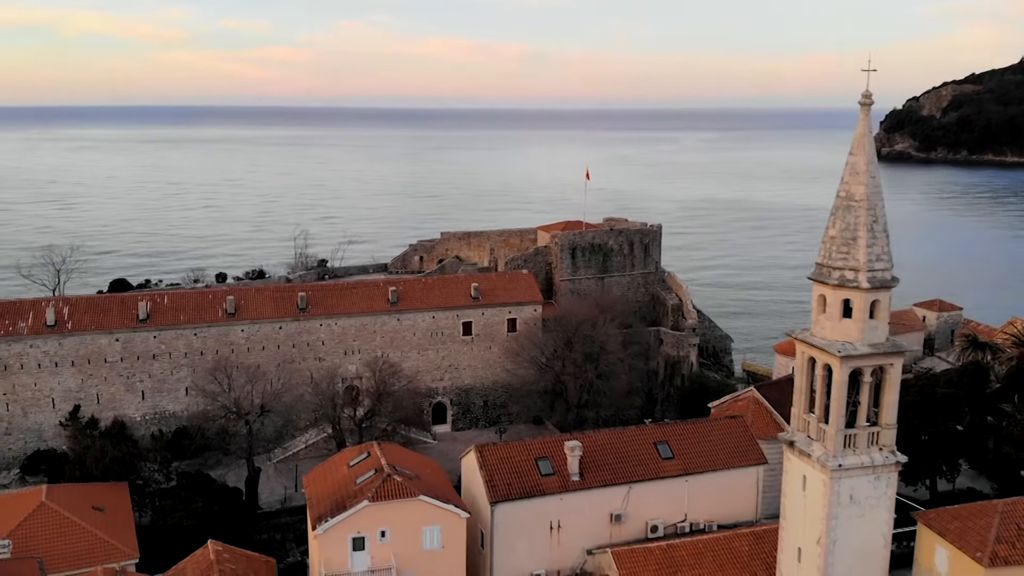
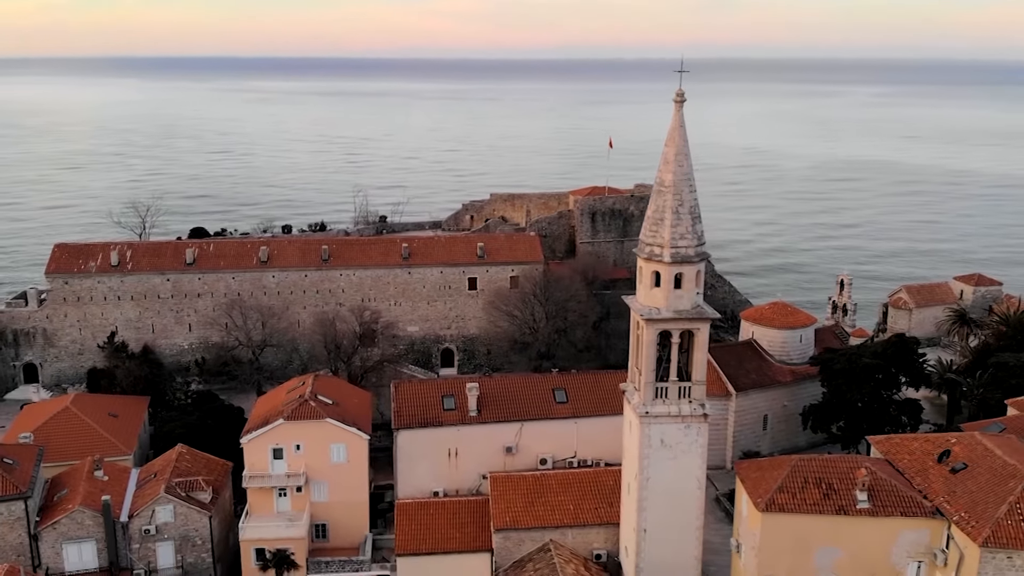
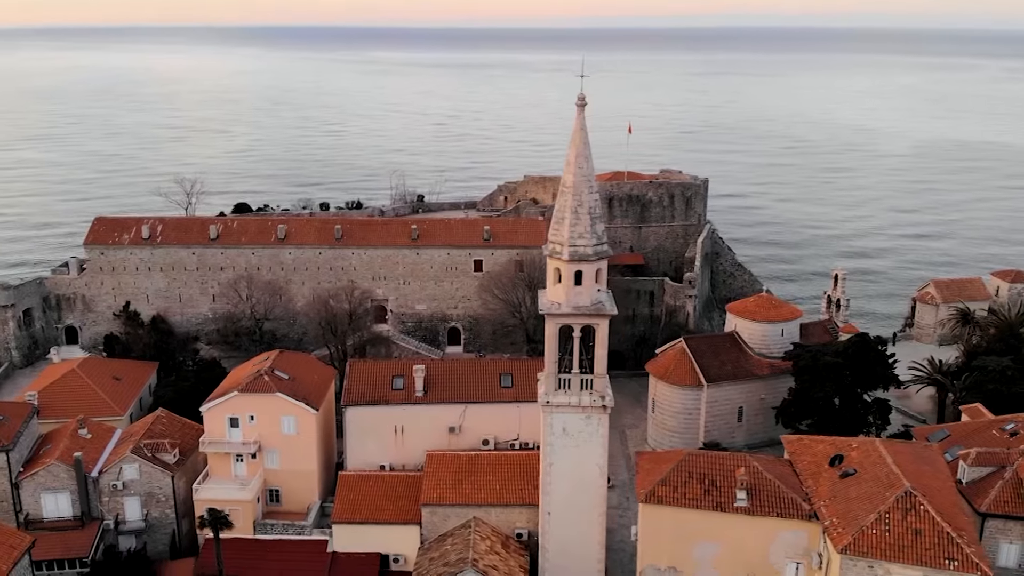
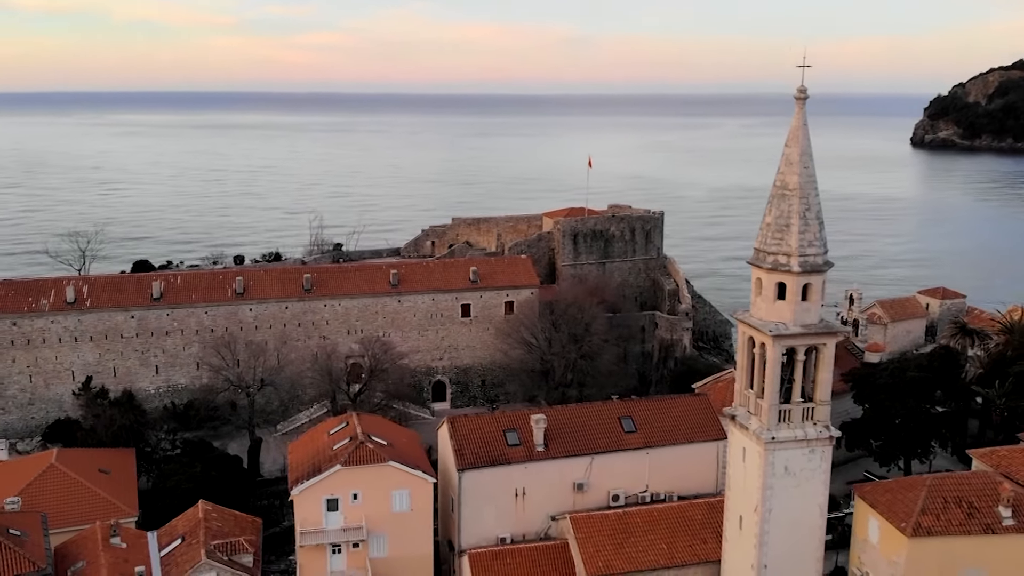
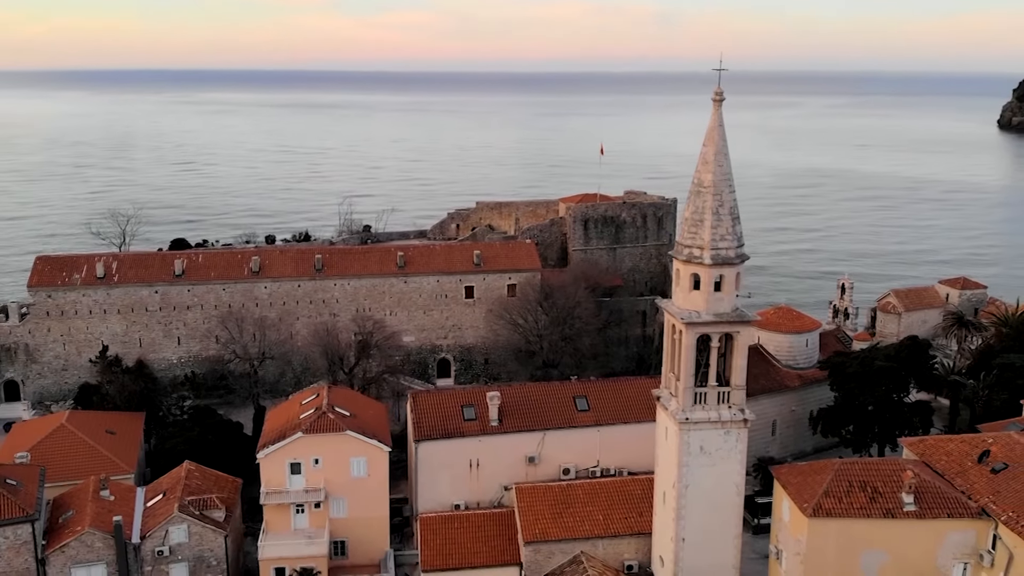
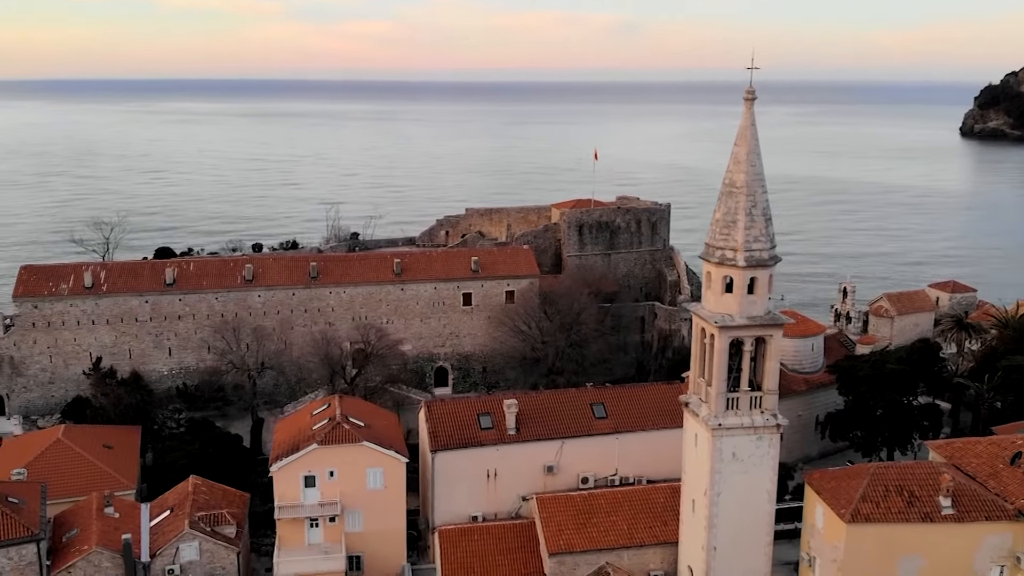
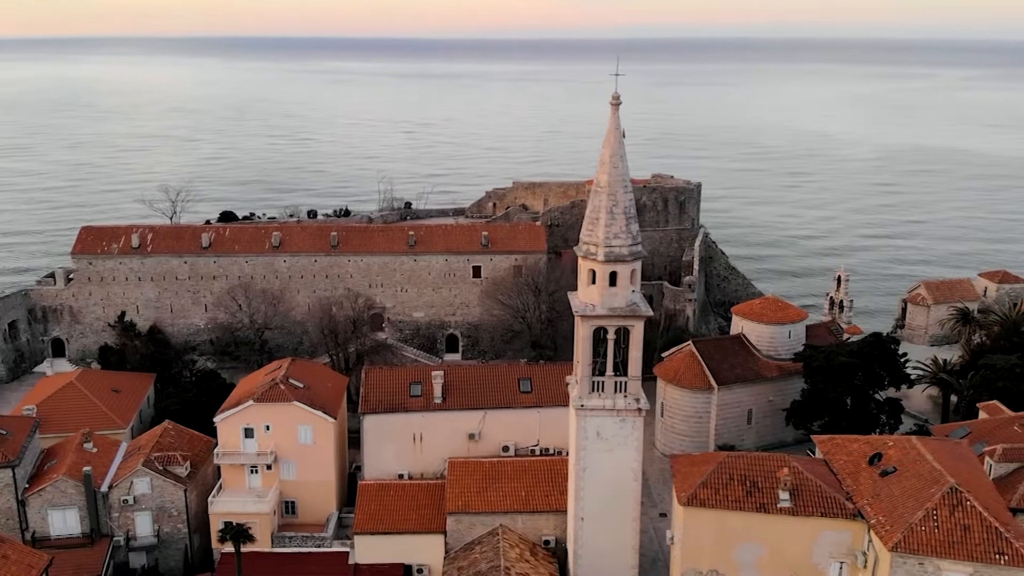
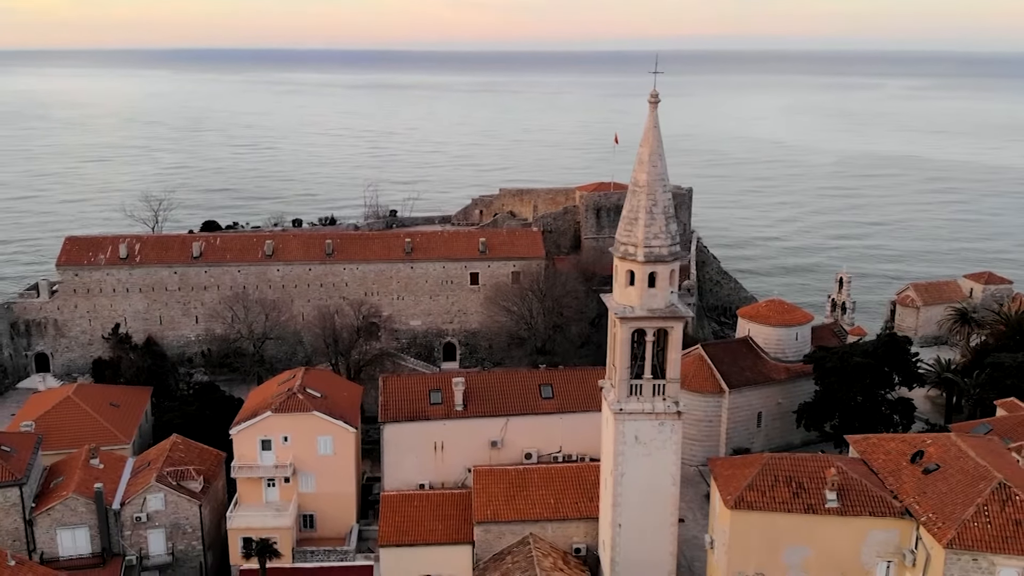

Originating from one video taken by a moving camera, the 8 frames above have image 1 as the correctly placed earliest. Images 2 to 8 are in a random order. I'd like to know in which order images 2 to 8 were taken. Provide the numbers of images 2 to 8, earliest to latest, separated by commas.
4, 6, 5, 2, 8, 7, 3
